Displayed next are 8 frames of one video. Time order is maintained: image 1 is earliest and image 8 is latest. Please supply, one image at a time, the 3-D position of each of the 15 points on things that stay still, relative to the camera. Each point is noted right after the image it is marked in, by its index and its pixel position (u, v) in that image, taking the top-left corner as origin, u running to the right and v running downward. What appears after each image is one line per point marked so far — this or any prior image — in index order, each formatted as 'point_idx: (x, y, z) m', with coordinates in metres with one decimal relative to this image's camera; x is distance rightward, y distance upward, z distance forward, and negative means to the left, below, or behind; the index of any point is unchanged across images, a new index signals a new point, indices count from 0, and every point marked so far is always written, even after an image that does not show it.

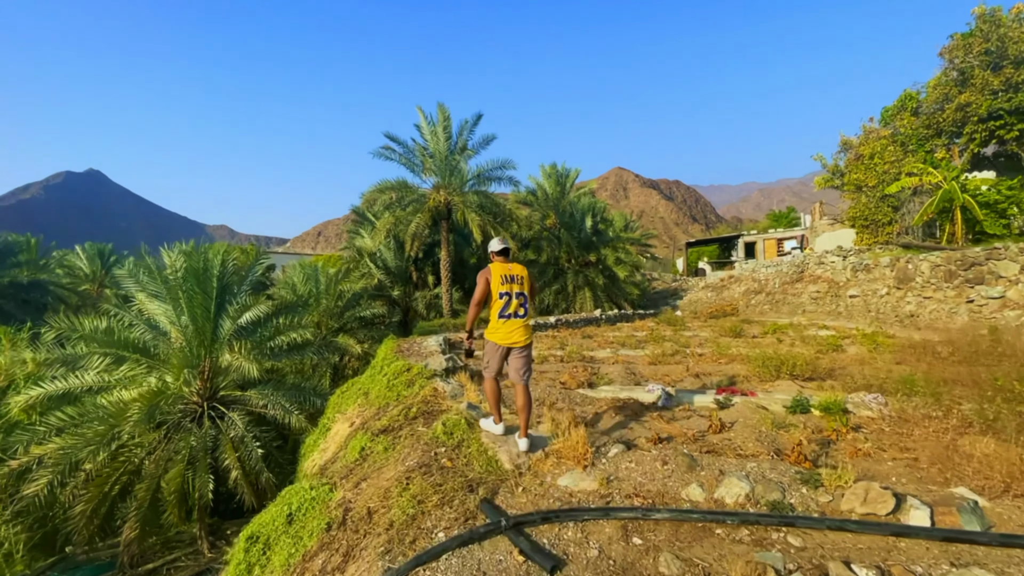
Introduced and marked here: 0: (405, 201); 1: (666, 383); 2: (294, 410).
0: (-3.7, +3.1, +17.1) m
1: (+1.9, -1.2, +6.0) m
2: (-4.3, -2.4, +9.4) m
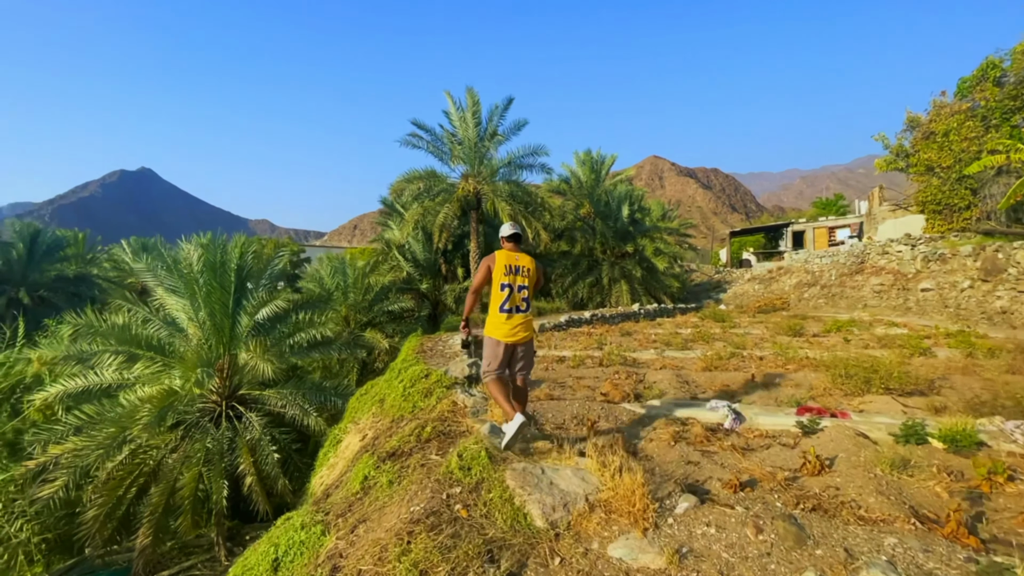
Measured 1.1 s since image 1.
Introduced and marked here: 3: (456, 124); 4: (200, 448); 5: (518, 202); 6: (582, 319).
0: (-2.6, +3.3, +16.4) m
1: (+2.2, -1.1, +5.1) m
2: (-3.8, -2.3, +8.9) m
3: (-1.9, +5.5, +16.1) m
4: (-5.2, -2.7, +8.1) m
5: (+0.2, +3.0, +17.1) m
6: (+1.9, -0.9, +13.3) m
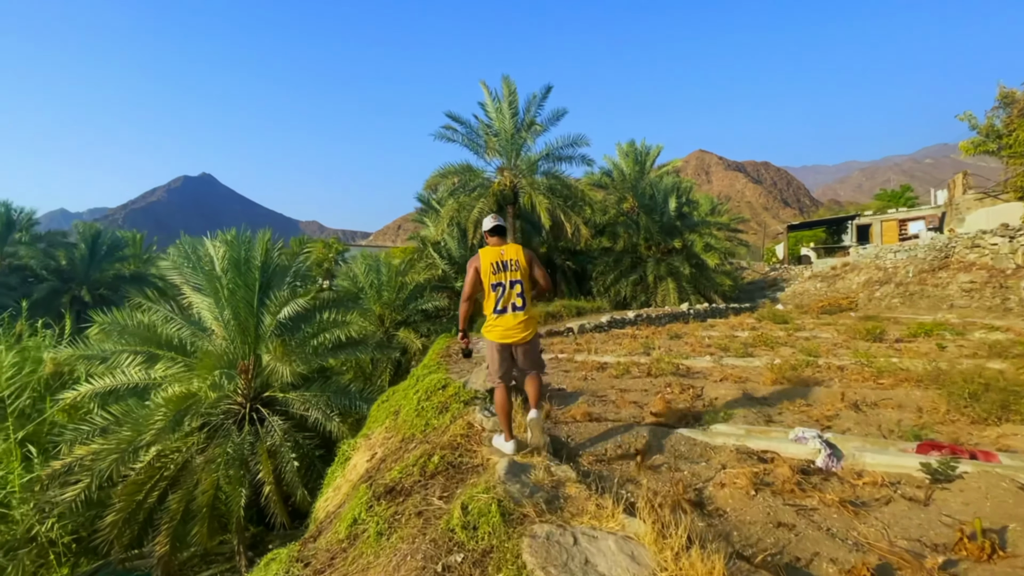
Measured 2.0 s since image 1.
0: (-1.4, +3.4, +15.8) m
1: (+2.5, -1.1, +4.1) m
2: (-3.1, -2.3, +8.4) m
3: (-0.6, +5.5, +15.5) m
4: (-4.7, -2.6, +7.7) m
5: (+1.5, +3.1, +16.2) m
6: (+2.9, -0.8, +12.3) m
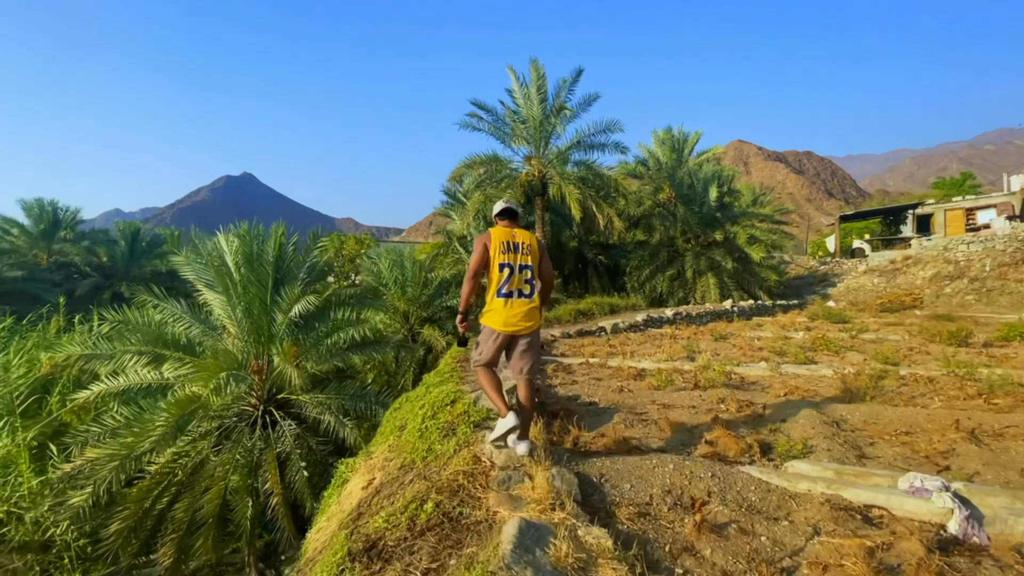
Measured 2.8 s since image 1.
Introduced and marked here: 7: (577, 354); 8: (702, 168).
0: (-0.5, +3.5, +15.1) m
1: (+2.6, -1.1, +3.2) m
2: (-2.7, -2.2, +7.9) m
3: (+0.2, +5.7, +14.7) m
4: (-4.3, -2.6, +7.3) m
5: (+2.4, +3.2, +15.3) m
6: (+3.6, -0.7, +11.4) m
7: (+1.0, -1.0, +7.5) m
8: (+7.7, +4.8, +19.6) m
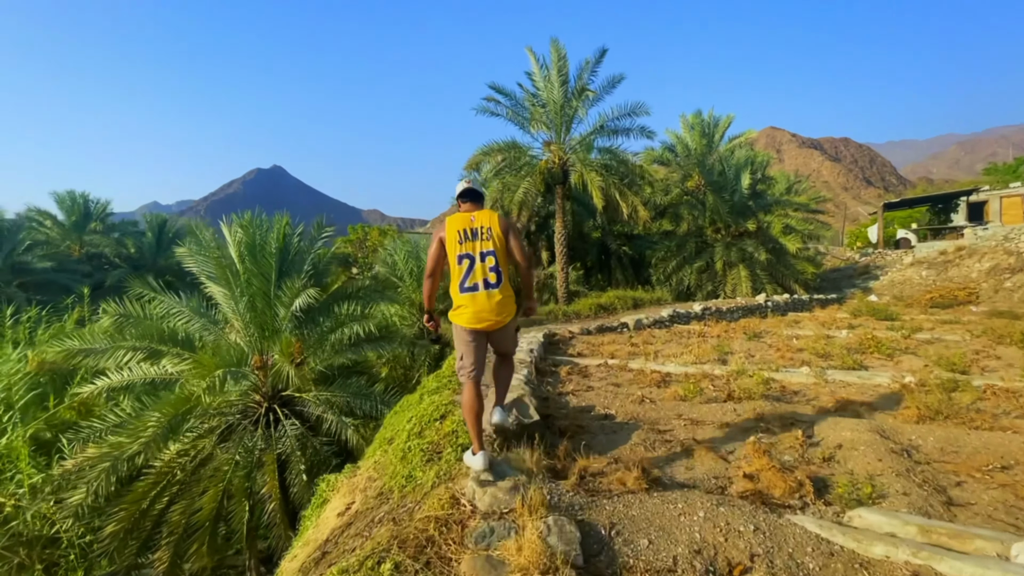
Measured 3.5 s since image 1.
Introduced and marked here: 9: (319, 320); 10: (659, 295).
0: (+0.1, +3.7, +14.5) m
1: (+2.6, -1.1, +2.5) m
2: (-2.5, -2.1, +7.5) m
3: (+0.8, +5.9, +14.0) m
4: (-4.1, -2.5, +7.0) m
5: (+3.0, +3.5, +14.5) m
6: (+3.9, -0.6, +10.6) m
7: (+1.2, -1.0, +6.9) m
8: (+8.5, +5.1, +18.5) m
9: (-3.3, -0.5, +8.3) m
10: (+4.2, -0.2, +13.9) m
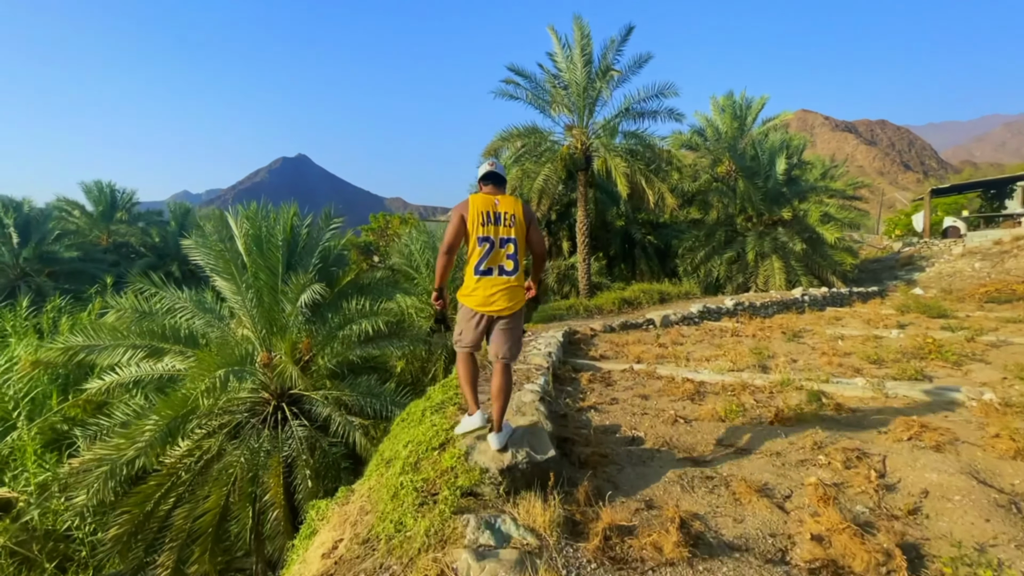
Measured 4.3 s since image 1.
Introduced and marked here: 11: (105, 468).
0: (+0.6, +4.0, +13.8) m
1: (+2.6, -1.1, +1.9) m
2: (-2.3, -2.0, +7.1) m
3: (+1.3, +6.1, +13.3) m
4: (-3.9, -2.4, +6.7) m
5: (+3.6, +3.7, +13.8) m
6: (+4.3, -0.4, +10.0) m
7: (+1.4, -0.9, +6.4) m
8: (+9.2, +5.4, +17.4) m
9: (-3.0, -0.5, +7.9) m
10: (+4.8, 0.0, +13.2) m
11: (-5.2, -2.3, +6.2) m
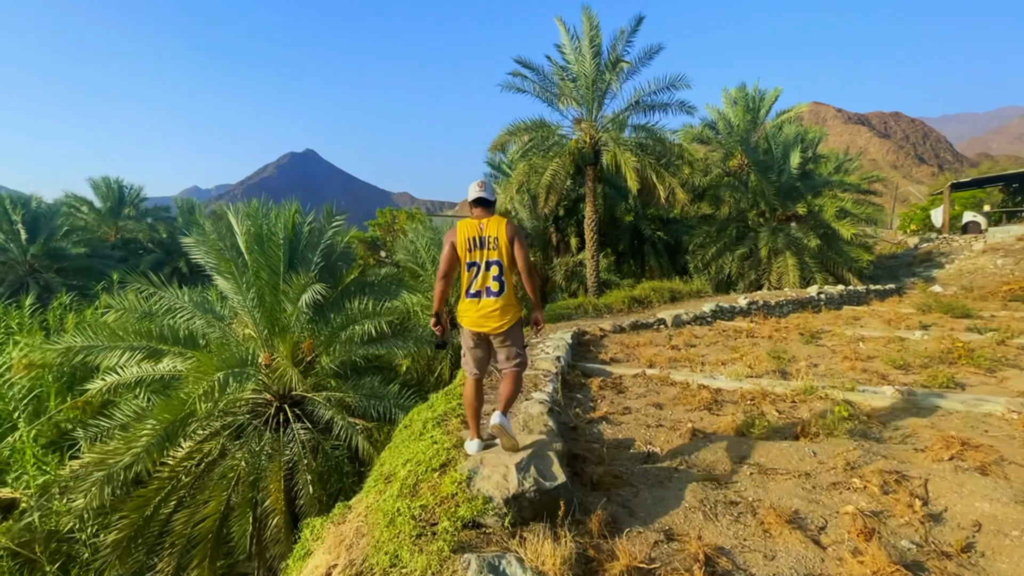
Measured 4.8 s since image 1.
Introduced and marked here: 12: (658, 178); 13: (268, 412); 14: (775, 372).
0: (+0.8, +4.0, +13.5) m
1: (+2.6, -1.2, +1.6) m
2: (-2.2, -2.0, +7.0) m
3: (+1.5, +6.2, +12.9) m
4: (-3.8, -2.4, +6.6) m
5: (+3.8, +3.8, +13.5) m
6: (+4.5, -0.4, +9.7) m
7: (+1.5, -0.9, +6.1) m
8: (+9.5, +5.5, +17.0) m
9: (-2.9, -0.4, +7.8) m
10: (+4.9, +0.1, +12.9) m
11: (-5.1, -2.3, +6.1) m
12: (+4.0, +3.0, +13.5) m
13: (-3.7, -1.9, +7.4) m
14: (+2.9, -0.9, +5.3) m
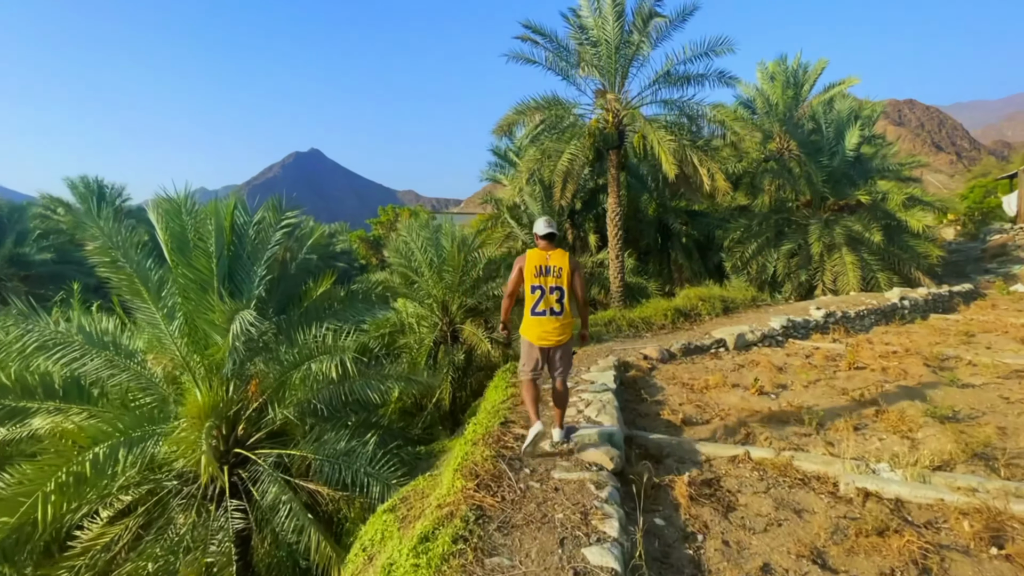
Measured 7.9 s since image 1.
0: (+1.0, +3.9, +11.4) m
1: (+2.7, -1.4, -0.4) m
2: (-2.0, -2.3, +4.9) m
3: (+1.7, +6.0, +10.8) m
4: (-3.6, -2.7, +4.6) m
5: (+4.0, +3.6, +11.3) m
6: (+4.7, -0.6, +7.6) m
7: (+1.7, -1.1, +4.1) m
8: (+9.7, +5.5, +14.8) m
9: (-2.7, -0.7, +5.7) m
10: (+5.2, 0.0, +10.8) m
11: (-5.0, -2.6, +4.1) m
12: (+4.3, +2.9, +11.3) m
13: (-3.5, -2.2, +5.4) m
14: (+3.1, -1.1, +3.3) m
